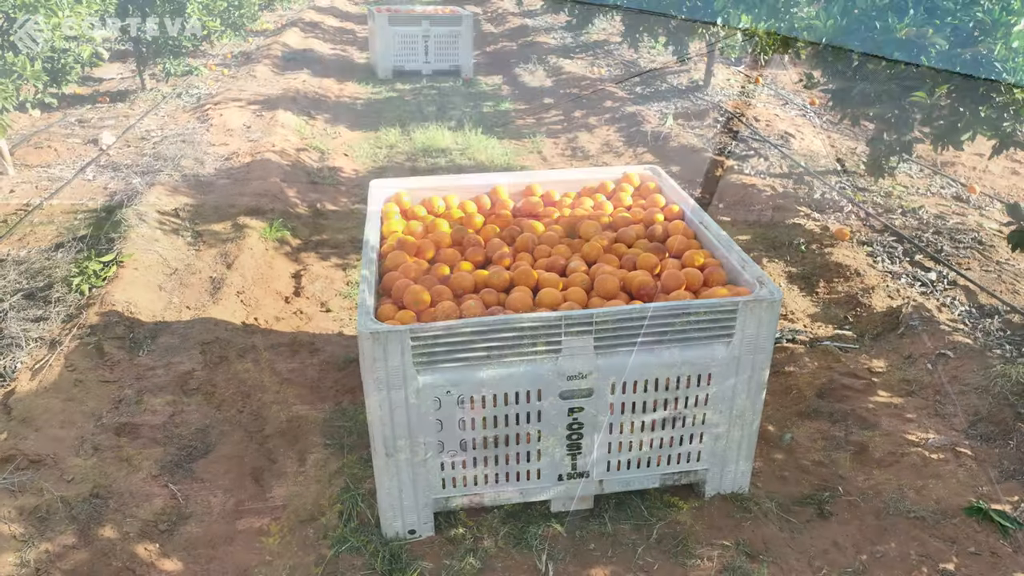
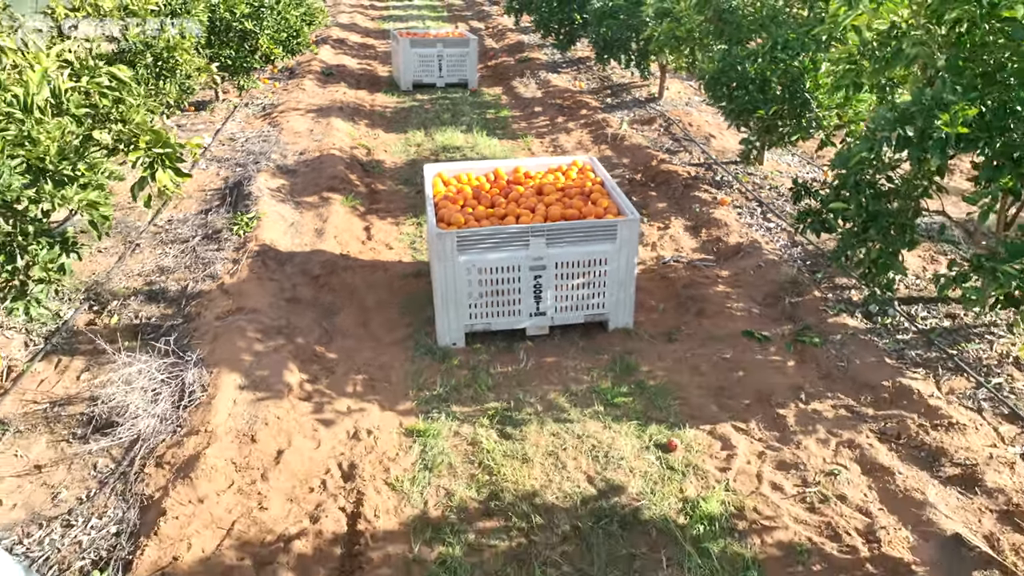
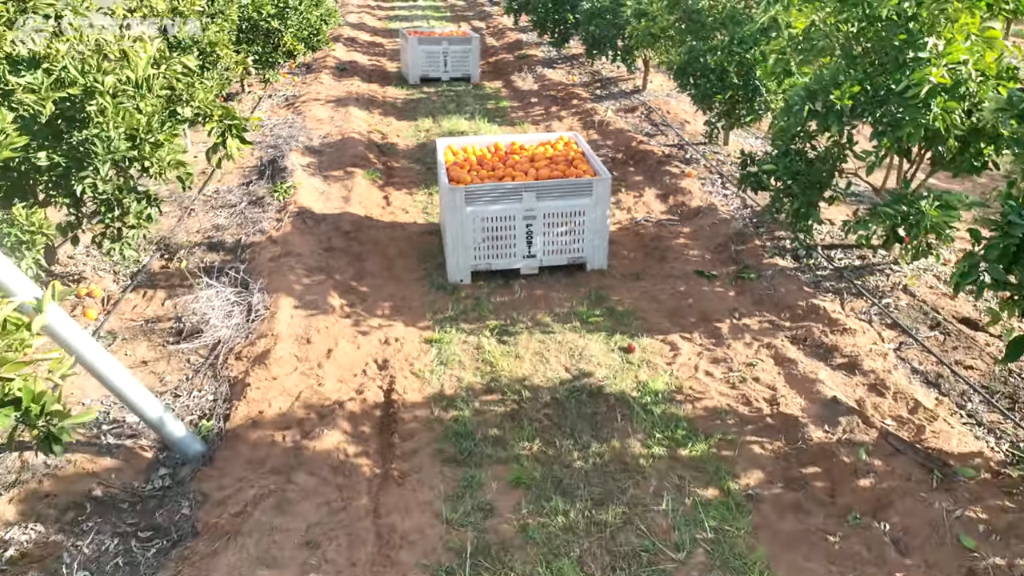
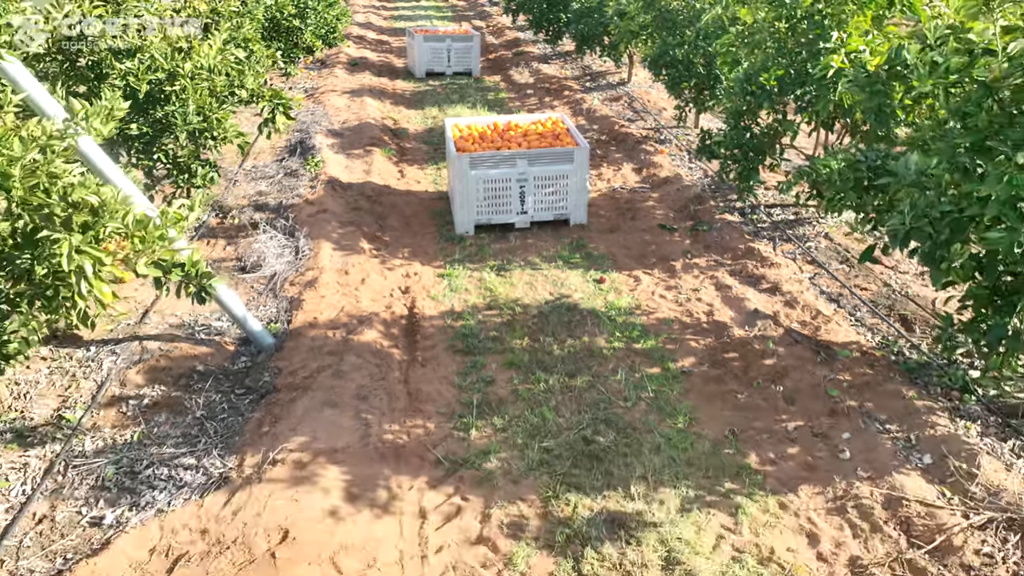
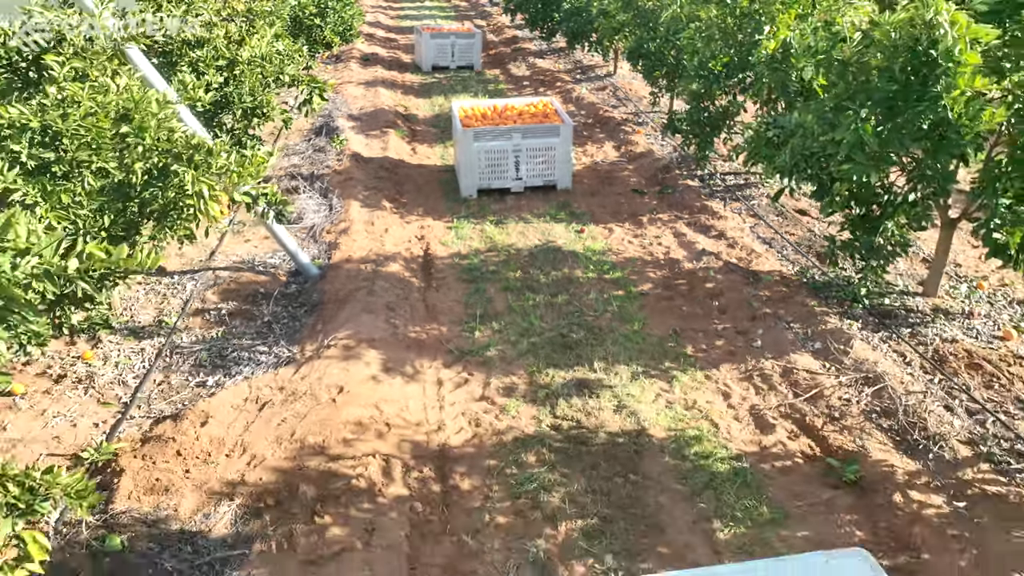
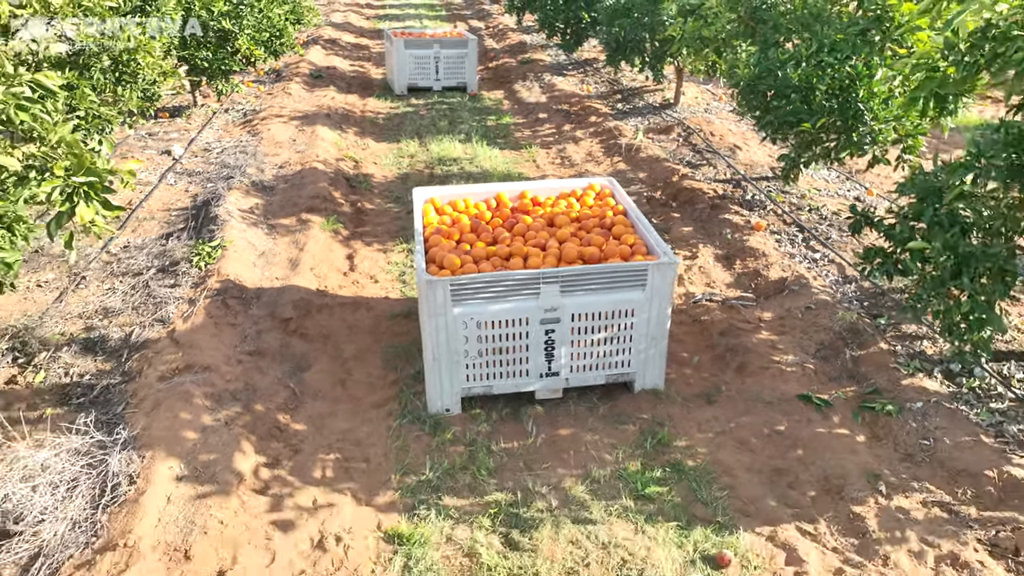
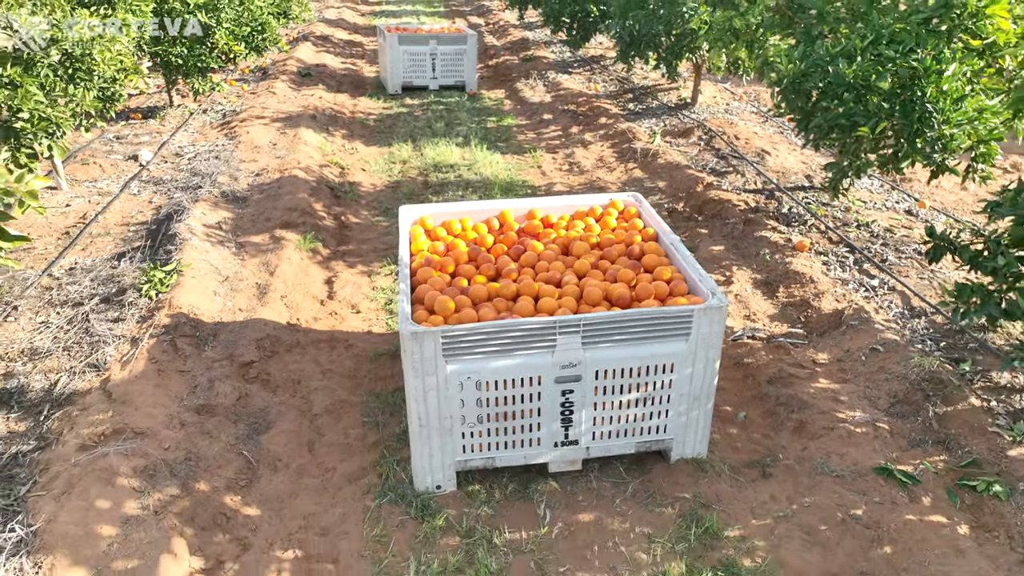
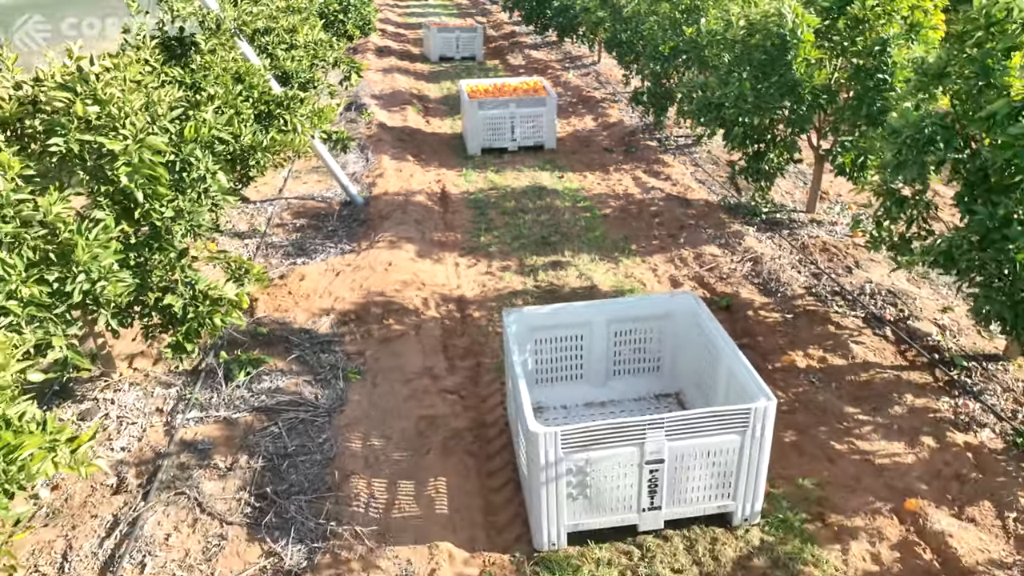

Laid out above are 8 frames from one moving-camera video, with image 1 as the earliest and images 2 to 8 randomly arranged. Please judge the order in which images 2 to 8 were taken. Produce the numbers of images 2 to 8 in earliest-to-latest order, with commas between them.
7, 6, 2, 3, 4, 5, 8
